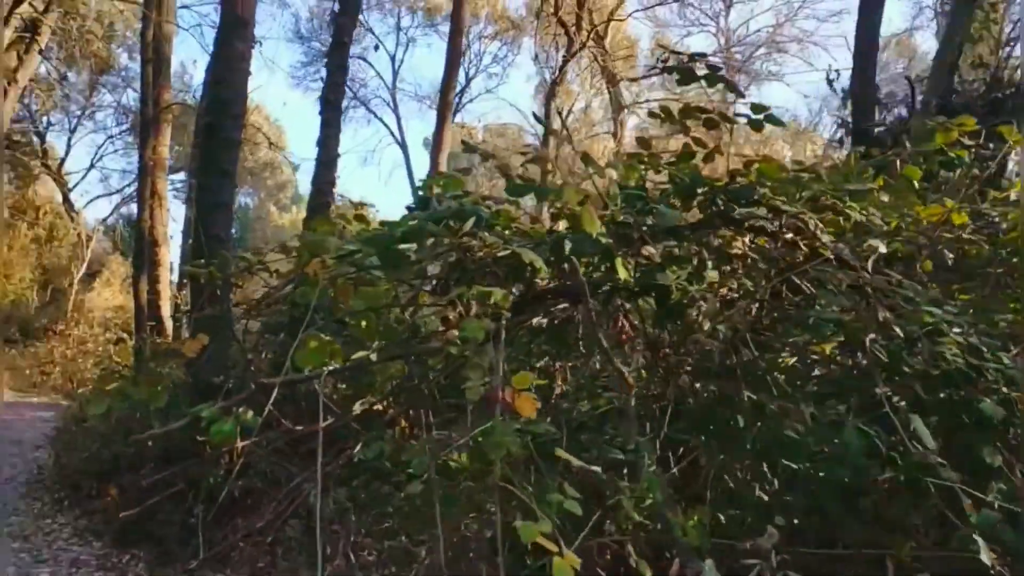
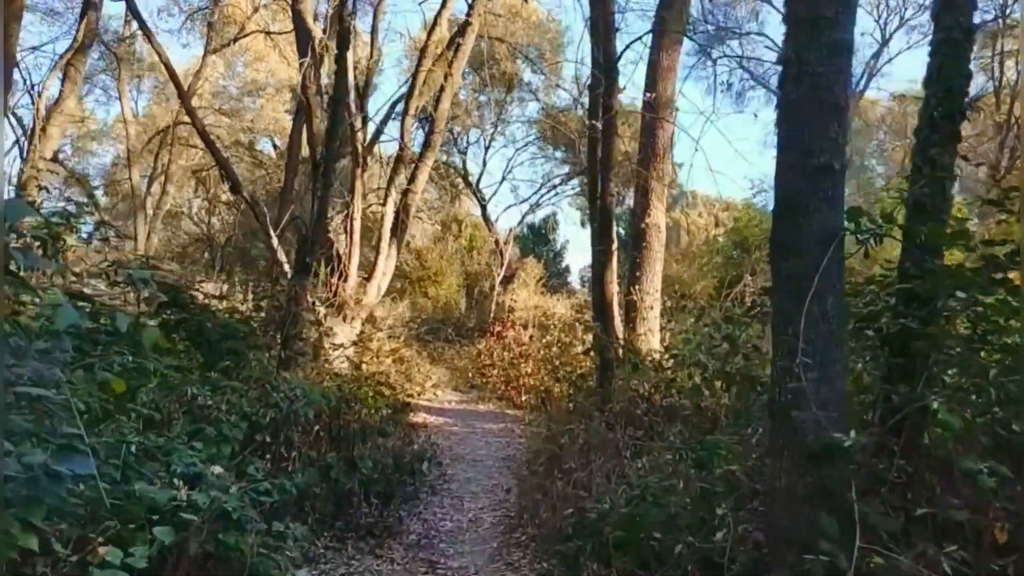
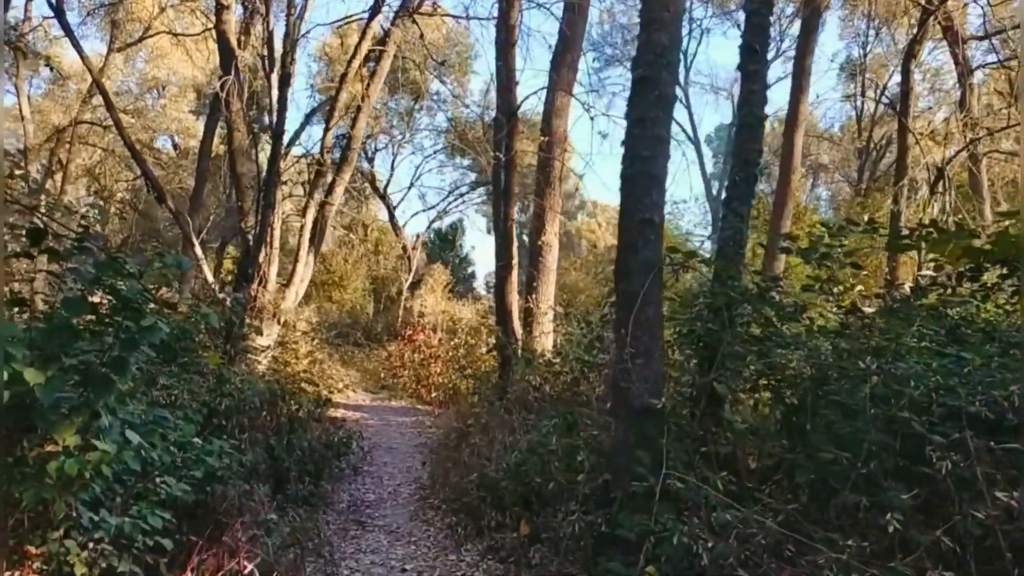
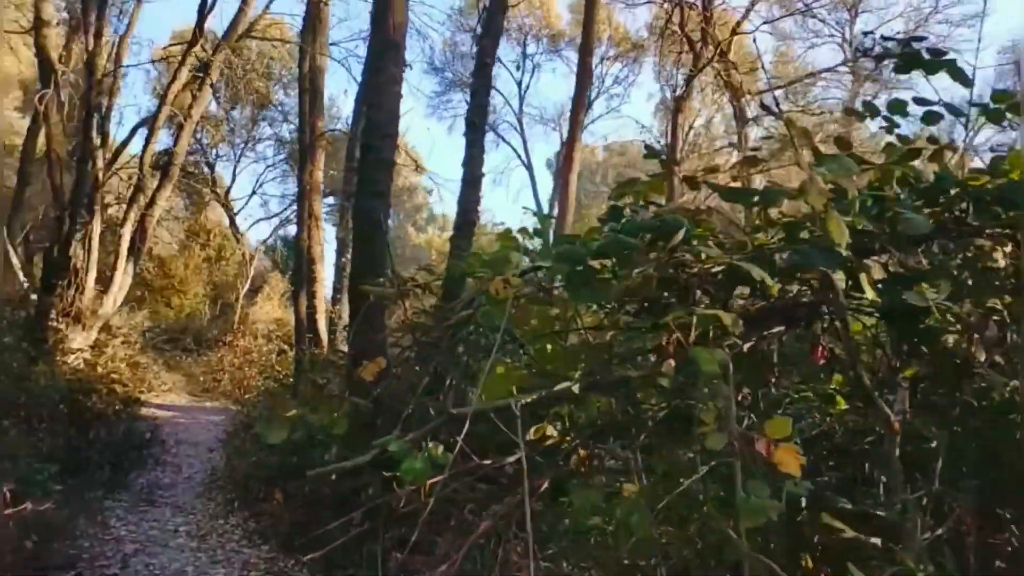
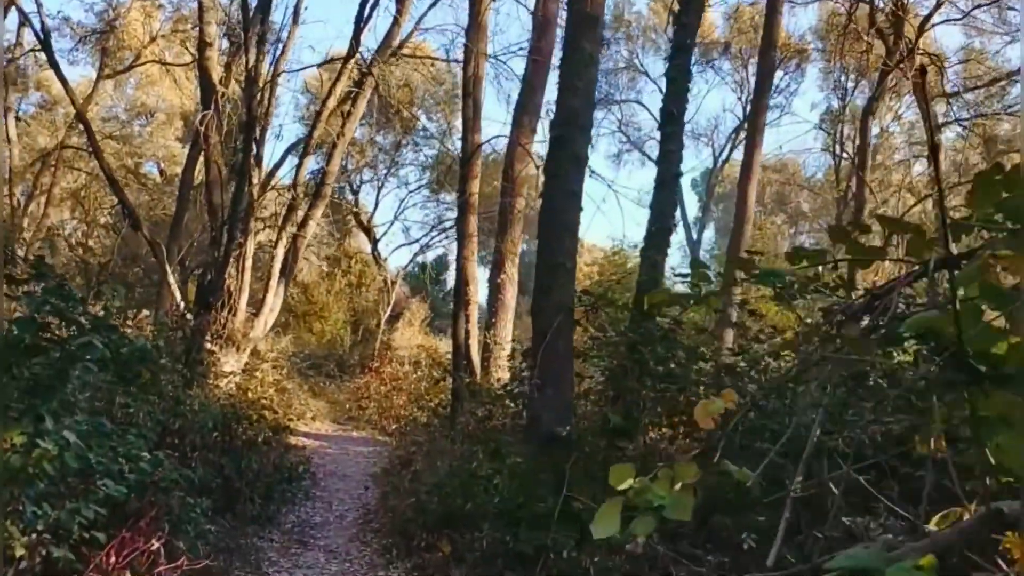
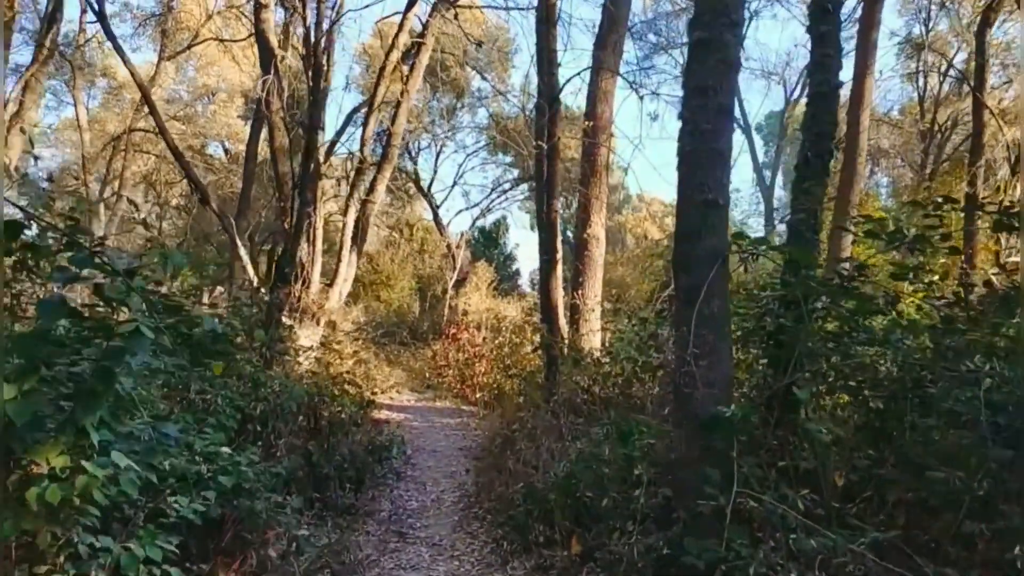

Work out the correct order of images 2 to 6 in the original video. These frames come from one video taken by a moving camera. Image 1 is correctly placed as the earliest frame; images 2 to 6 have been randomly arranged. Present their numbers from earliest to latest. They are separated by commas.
4, 5, 3, 6, 2
